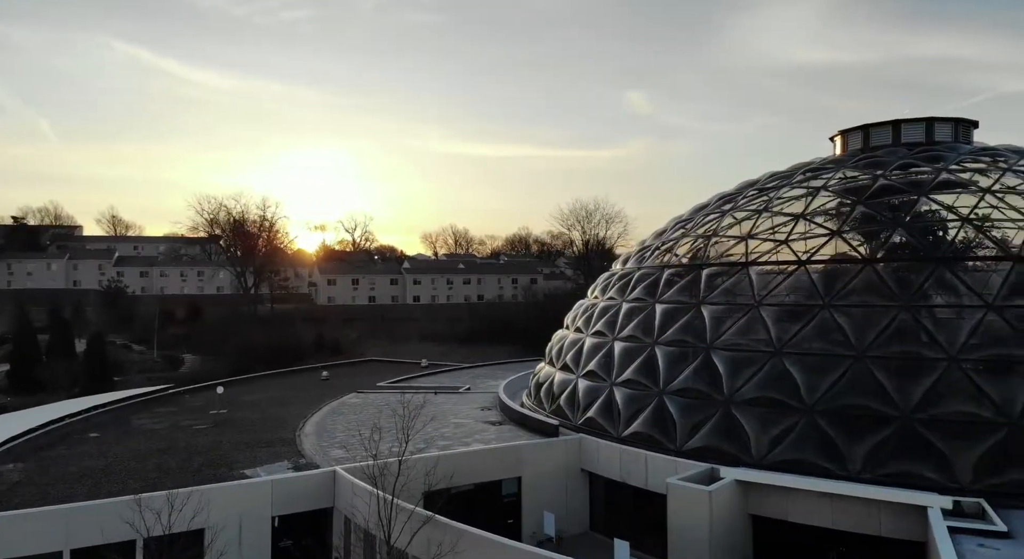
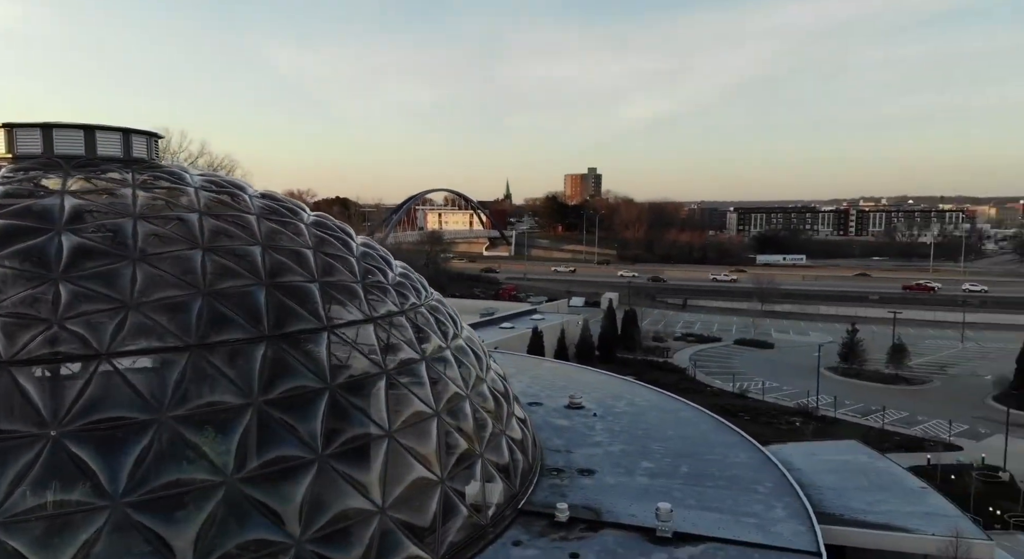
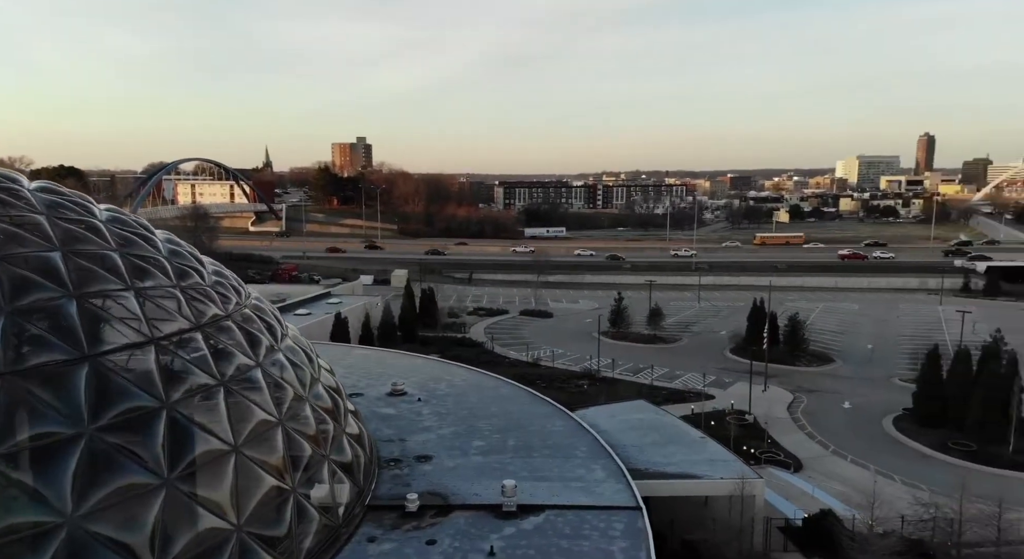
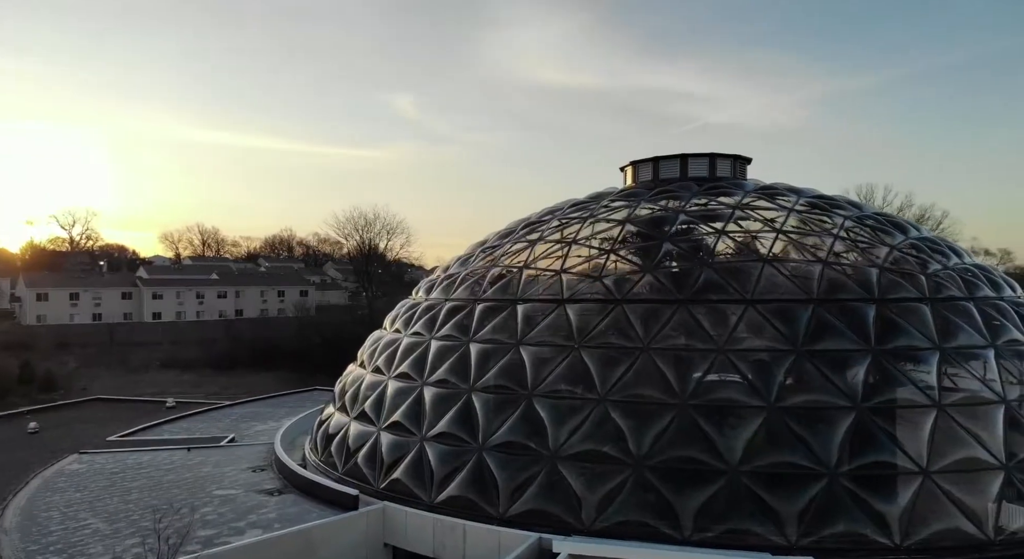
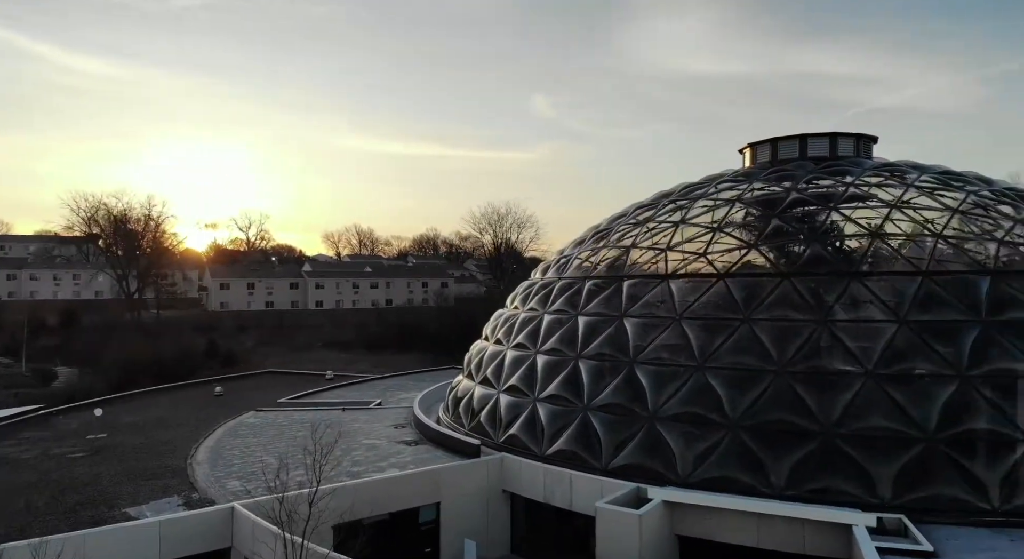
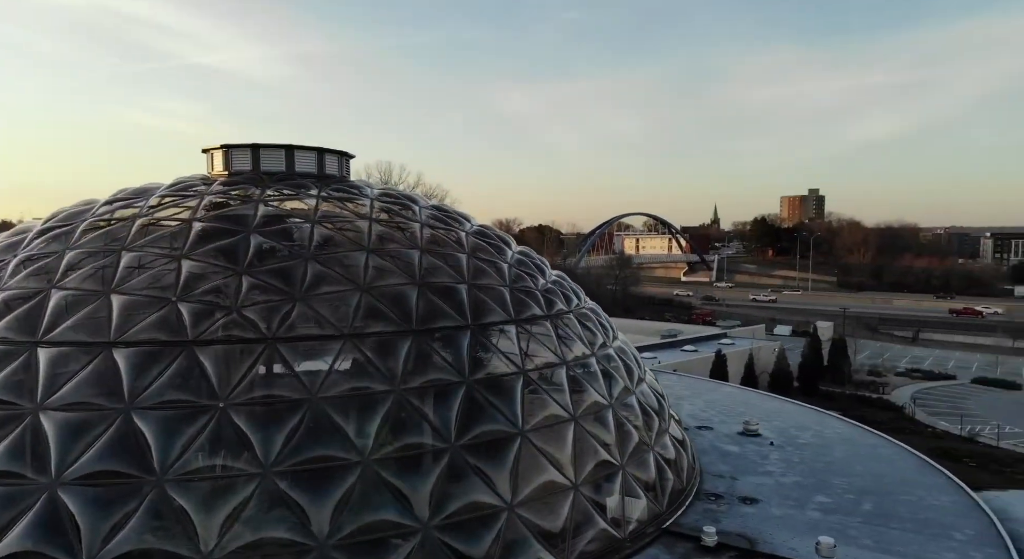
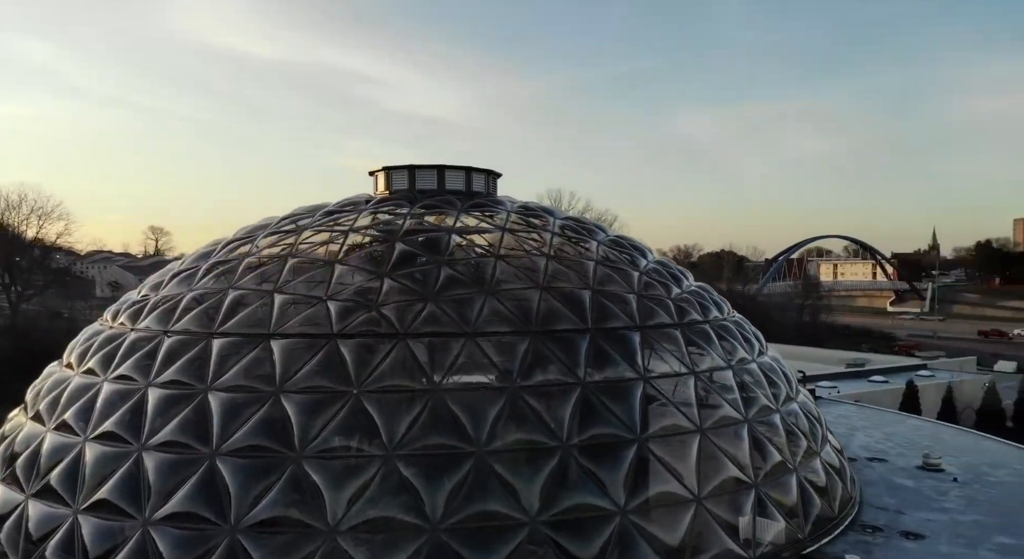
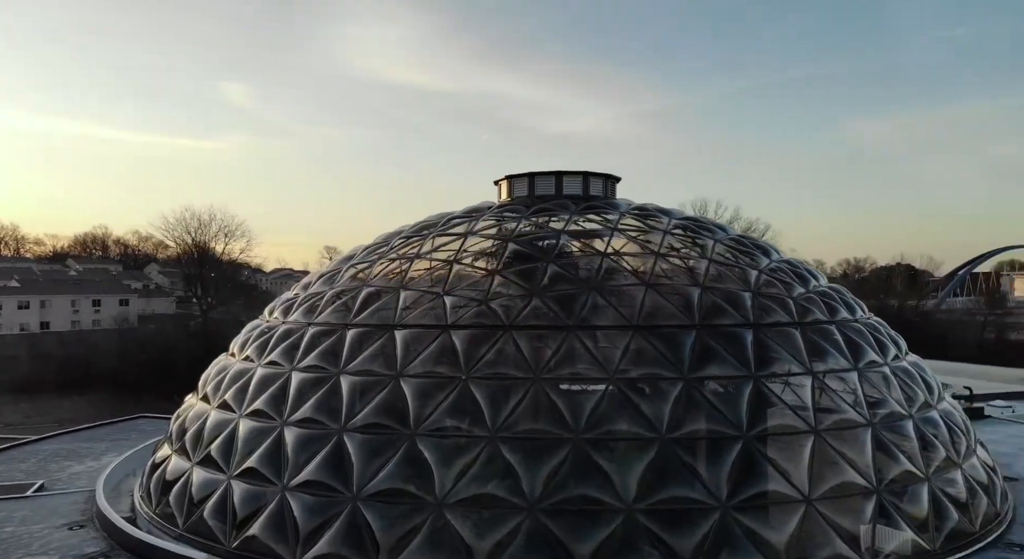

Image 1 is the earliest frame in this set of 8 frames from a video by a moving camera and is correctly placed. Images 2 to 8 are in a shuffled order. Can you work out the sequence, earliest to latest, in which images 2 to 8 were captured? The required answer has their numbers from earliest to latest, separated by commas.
5, 4, 8, 7, 6, 2, 3
